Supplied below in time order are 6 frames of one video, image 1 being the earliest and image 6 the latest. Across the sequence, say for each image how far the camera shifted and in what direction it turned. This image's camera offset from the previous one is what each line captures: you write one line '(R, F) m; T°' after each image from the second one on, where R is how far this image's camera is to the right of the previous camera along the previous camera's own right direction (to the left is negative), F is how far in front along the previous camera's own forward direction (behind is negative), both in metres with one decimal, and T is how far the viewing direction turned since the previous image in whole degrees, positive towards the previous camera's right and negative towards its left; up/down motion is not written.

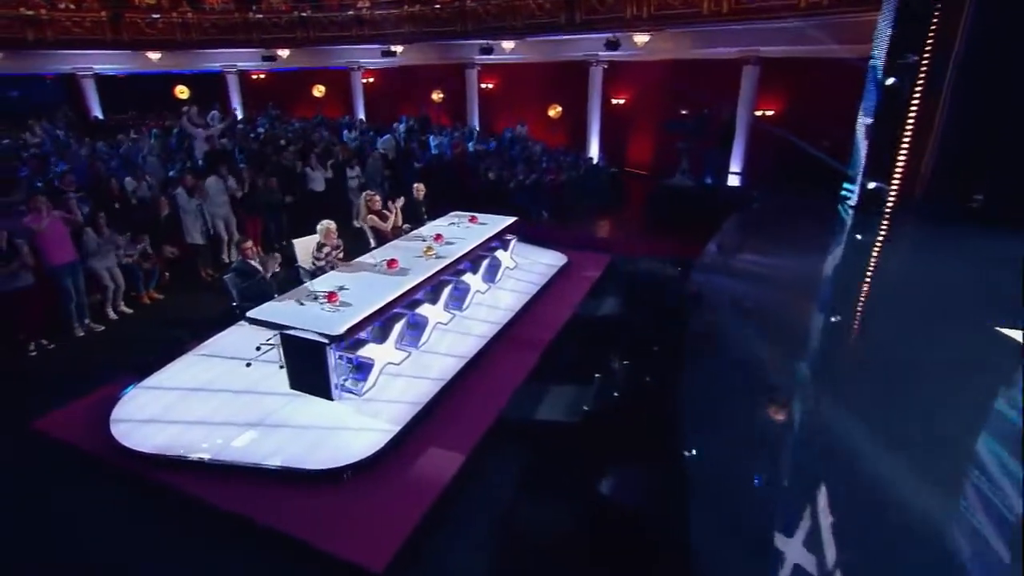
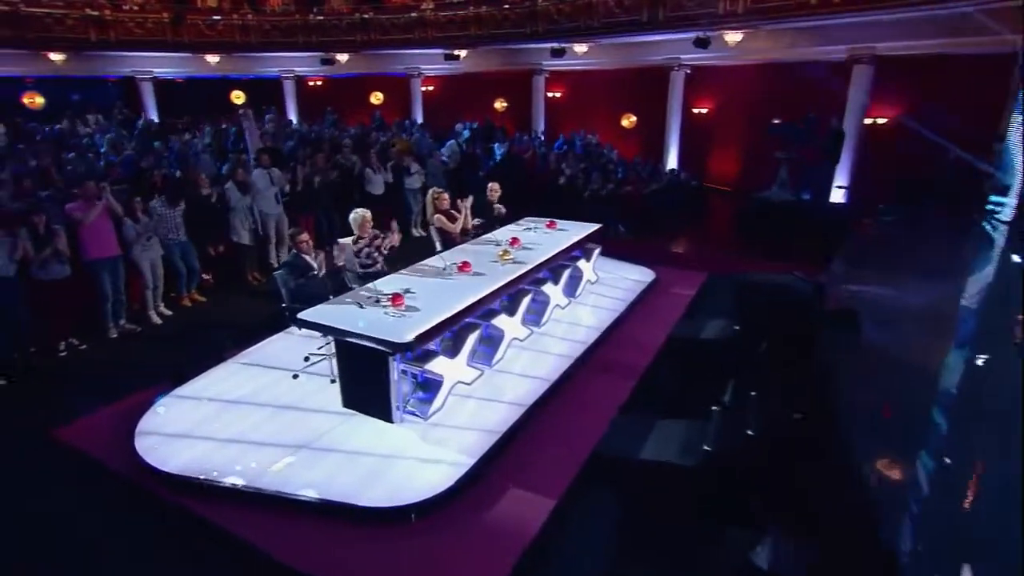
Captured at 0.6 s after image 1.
(-0.5, +0.8) m; -3°
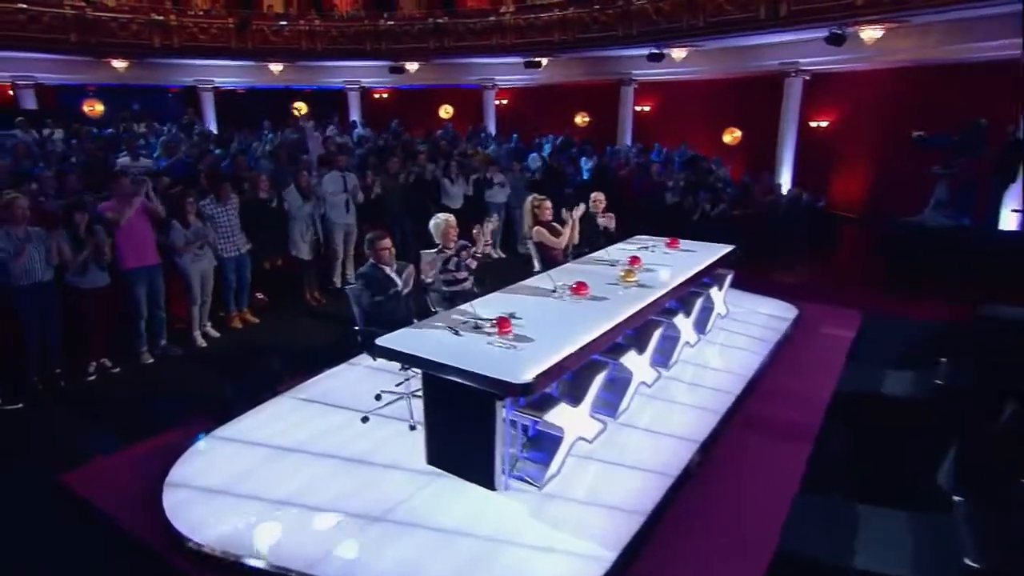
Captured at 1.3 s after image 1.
(-0.6, +1.1) m; -4°
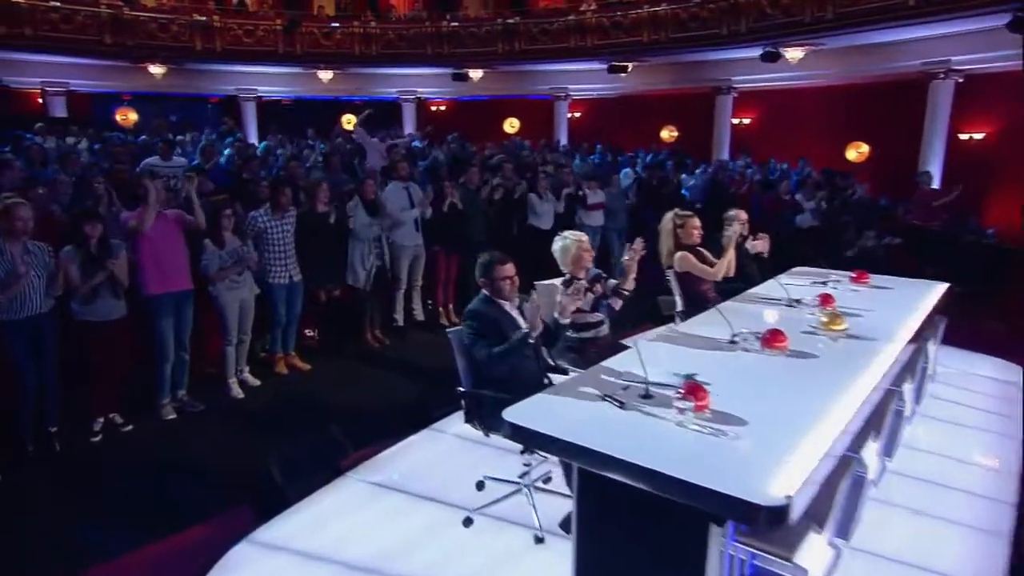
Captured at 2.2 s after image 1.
(-0.7, +1.2) m; -2°
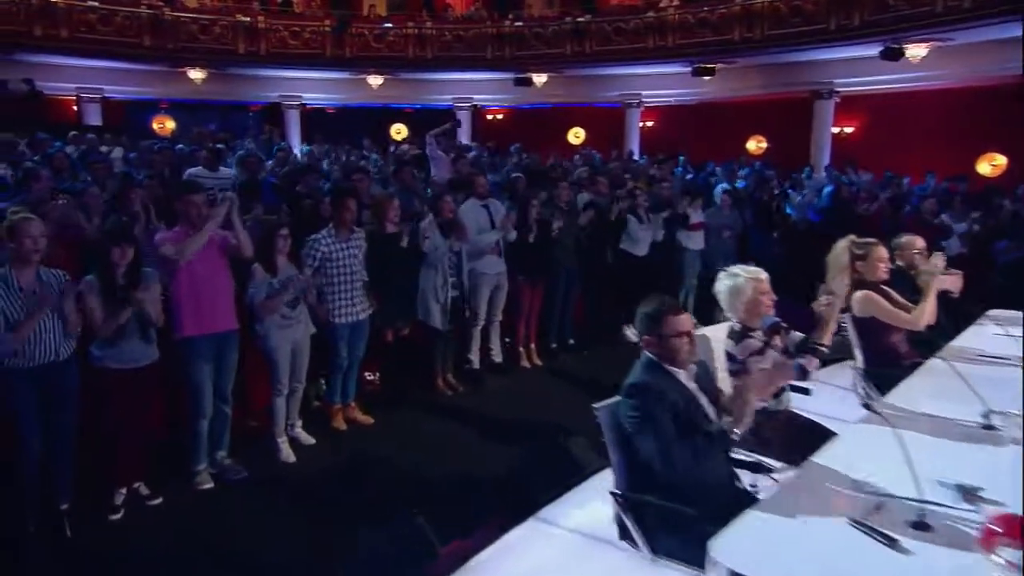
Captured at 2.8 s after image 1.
(-0.5, +0.8) m; -2°
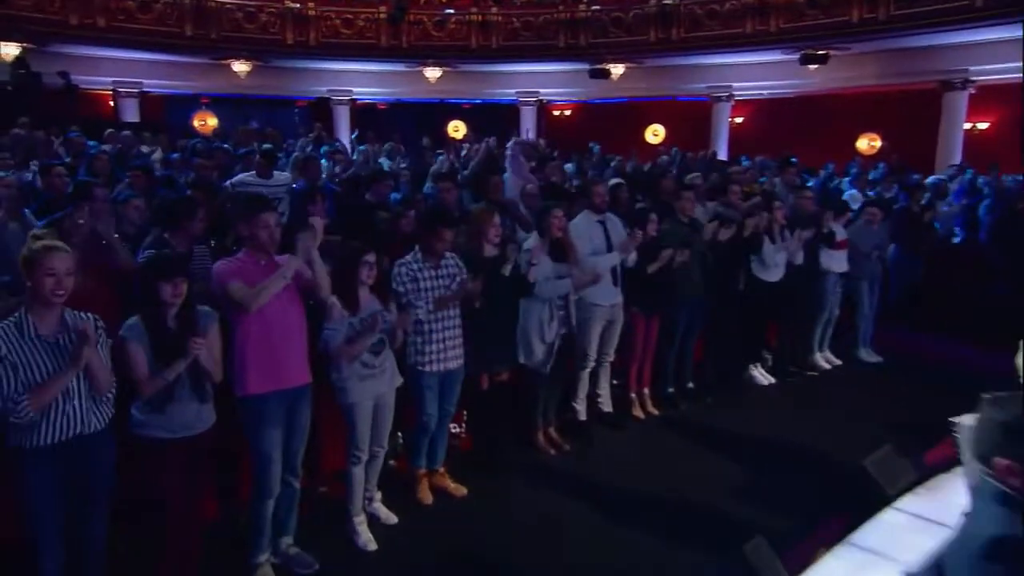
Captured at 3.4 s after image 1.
(-0.5, +0.8) m; -3°
